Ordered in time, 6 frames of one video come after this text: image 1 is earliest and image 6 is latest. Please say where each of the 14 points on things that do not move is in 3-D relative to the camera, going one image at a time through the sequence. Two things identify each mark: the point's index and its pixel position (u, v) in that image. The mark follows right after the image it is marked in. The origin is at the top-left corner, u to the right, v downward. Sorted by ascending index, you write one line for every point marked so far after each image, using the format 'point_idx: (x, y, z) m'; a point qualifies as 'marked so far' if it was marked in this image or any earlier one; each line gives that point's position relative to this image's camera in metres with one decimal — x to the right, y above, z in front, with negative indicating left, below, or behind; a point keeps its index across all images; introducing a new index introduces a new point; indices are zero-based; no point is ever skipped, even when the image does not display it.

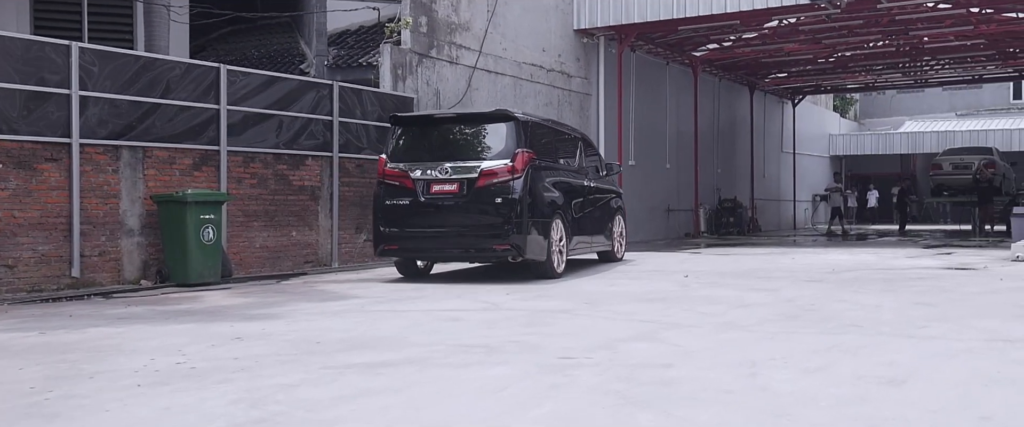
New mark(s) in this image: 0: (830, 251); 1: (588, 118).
0: (+5.2, -0.6, +15.3) m
1: (+1.5, +1.9, +18.8) m
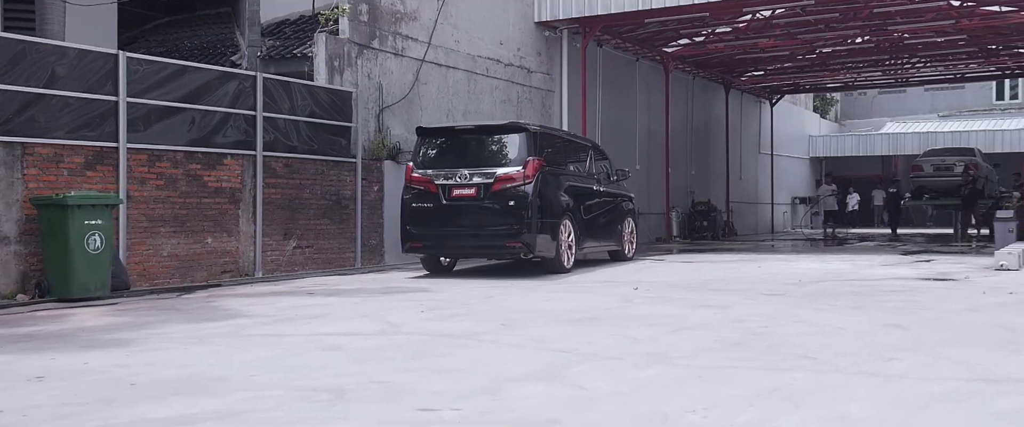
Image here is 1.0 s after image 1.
0: (+4.4, -0.7, +14.4) m
1: (+0.7, +1.9, +17.8) m
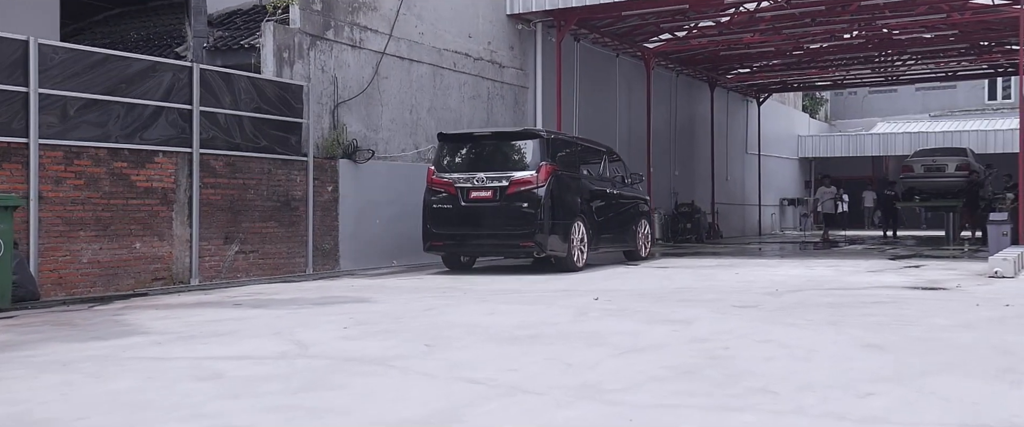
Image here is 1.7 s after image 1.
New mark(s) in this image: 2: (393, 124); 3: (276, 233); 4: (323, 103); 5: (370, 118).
0: (+3.9, -0.7, +13.6) m
1: (+0.2, +1.8, +17.0) m
2: (-1.7, +1.3, +13.7) m
3: (-2.9, -0.2, +11.4) m
4: (-2.5, +1.4, +12.2) m
5: (-2.0, +1.3, +13.2) m
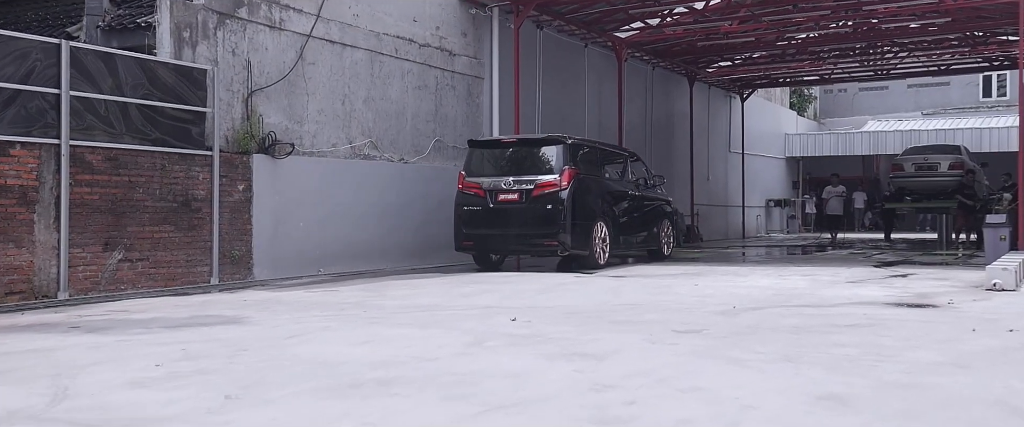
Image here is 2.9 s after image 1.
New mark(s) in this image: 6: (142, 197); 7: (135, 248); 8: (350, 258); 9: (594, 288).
0: (+3.2, -0.7, +12.2) m
1: (-0.6, +1.8, +15.5) m
2: (-2.5, +1.3, +12.3) m
3: (-3.6, -0.3, +9.9) m
4: (-3.2, +1.4, +10.8) m
5: (-2.7, +1.3, +11.8) m
6: (-3.8, +0.2, +9.6) m
7: (-3.8, -0.4, +9.5) m
8: (-2.2, -0.6, +12.7) m
9: (+0.8, -0.7, +9.4) m
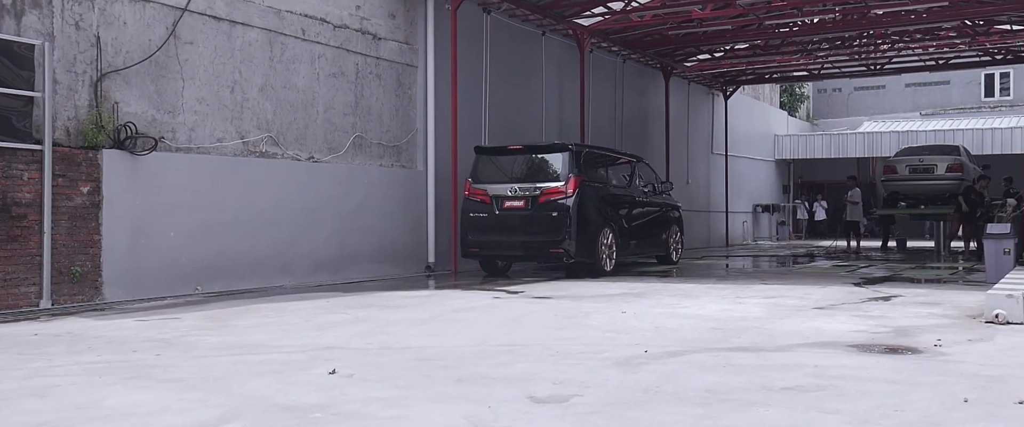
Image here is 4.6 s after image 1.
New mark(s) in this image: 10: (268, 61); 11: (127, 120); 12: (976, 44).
0: (+2.3, -0.8, +10.3) m
1: (-1.5, +1.7, +13.7) m
2: (-3.4, +1.2, +10.4) m
3: (-4.6, -0.3, +8.1) m
4: (-4.2, +1.4, +9.0) m
5: (-3.7, +1.2, +9.9) m
6: (-4.7, +0.1, +7.7) m
7: (-4.8, -0.4, +7.7) m
8: (-3.1, -0.7, +10.8) m
9: (-0.1, -0.8, +7.6) m
10: (-2.9, +1.8, +11.3) m
11: (-3.9, +0.9, +9.5) m
12: (+9.8, +3.6, +19.8) m
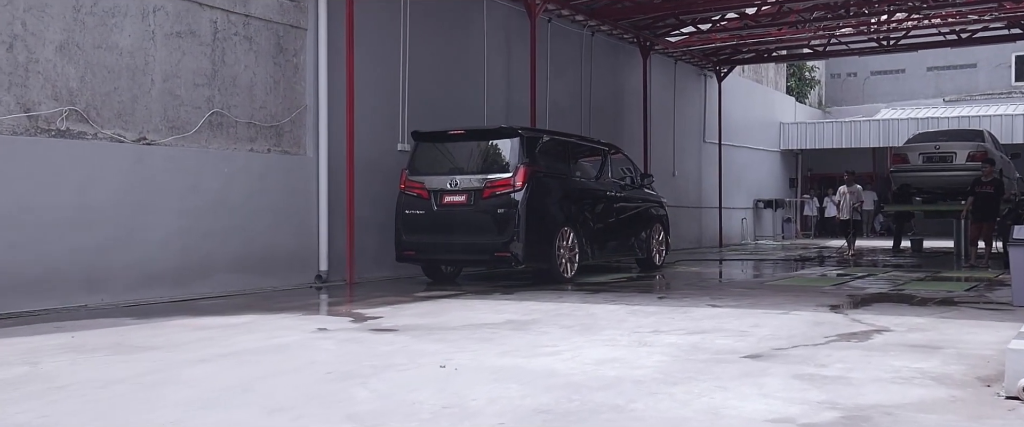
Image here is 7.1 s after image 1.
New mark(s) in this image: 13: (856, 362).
0: (+1.1, -0.8, +7.6) m
1: (-2.6, +1.7, +11.1) m
2: (-4.6, +1.2, +7.8) m
3: (-5.8, -0.3, +5.6) m
4: (-5.4, +1.4, +6.4) m
5: (-4.9, +1.3, +7.3) m
6: (-6.0, +0.1, +5.2) m
7: (-6.0, -0.4, +5.2) m
8: (-4.3, -0.7, +8.3) m
9: (-1.4, -0.8, +4.9) m
10: (-4.1, +1.9, +8.7) m
11: (-5.1, +1.0, +6.9) m
12: (+8.9, +3.6, +16.9) m
13: (+1.9, -0.8, +5.1) m
